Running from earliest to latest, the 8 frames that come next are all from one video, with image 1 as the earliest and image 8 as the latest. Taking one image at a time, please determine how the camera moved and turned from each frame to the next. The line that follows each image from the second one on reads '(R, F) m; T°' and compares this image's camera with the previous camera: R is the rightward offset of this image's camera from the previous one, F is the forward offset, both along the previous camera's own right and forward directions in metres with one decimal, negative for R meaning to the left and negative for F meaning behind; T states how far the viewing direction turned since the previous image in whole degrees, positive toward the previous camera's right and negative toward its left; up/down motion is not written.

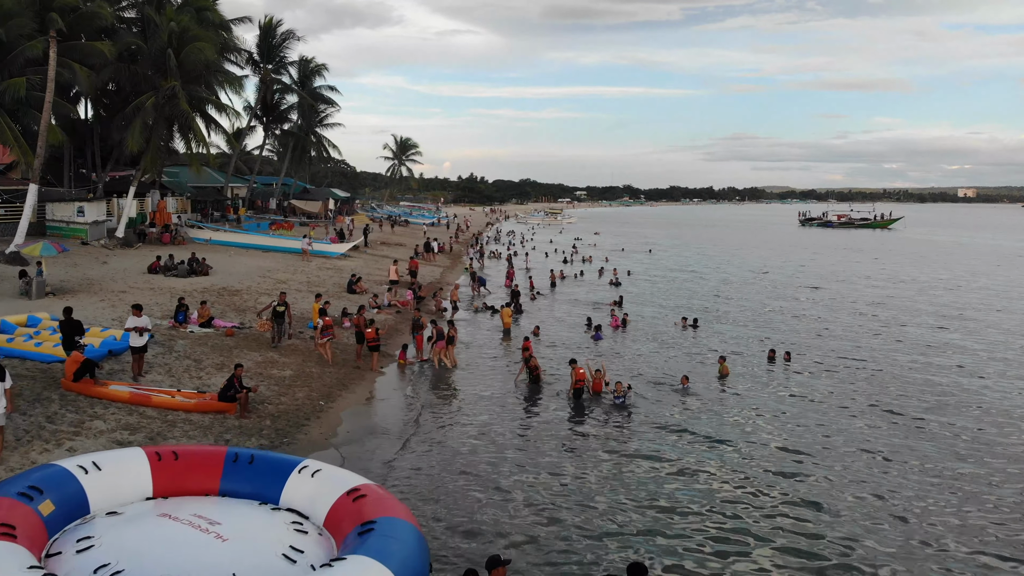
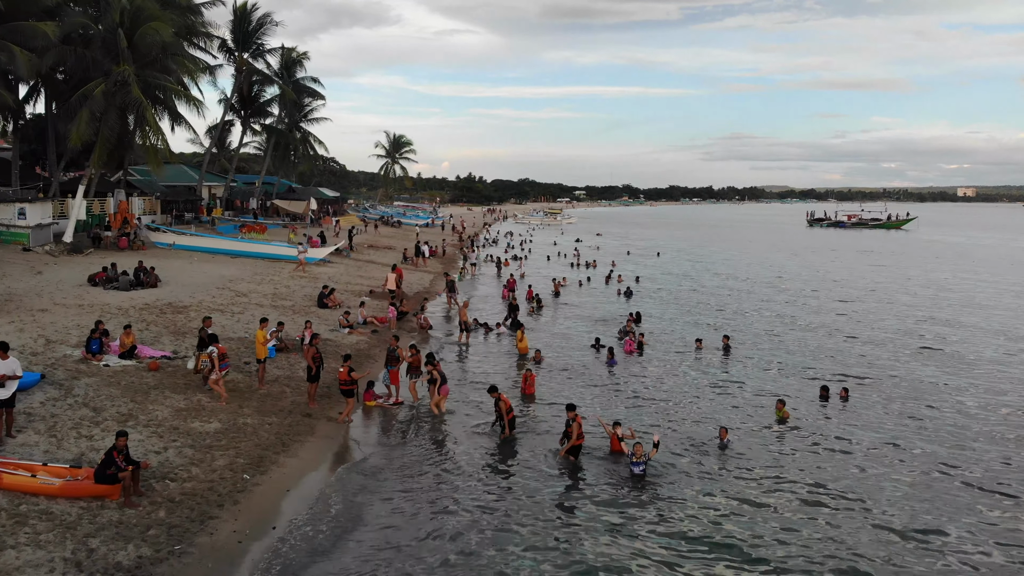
(+0.1, +3.6) m; 0°
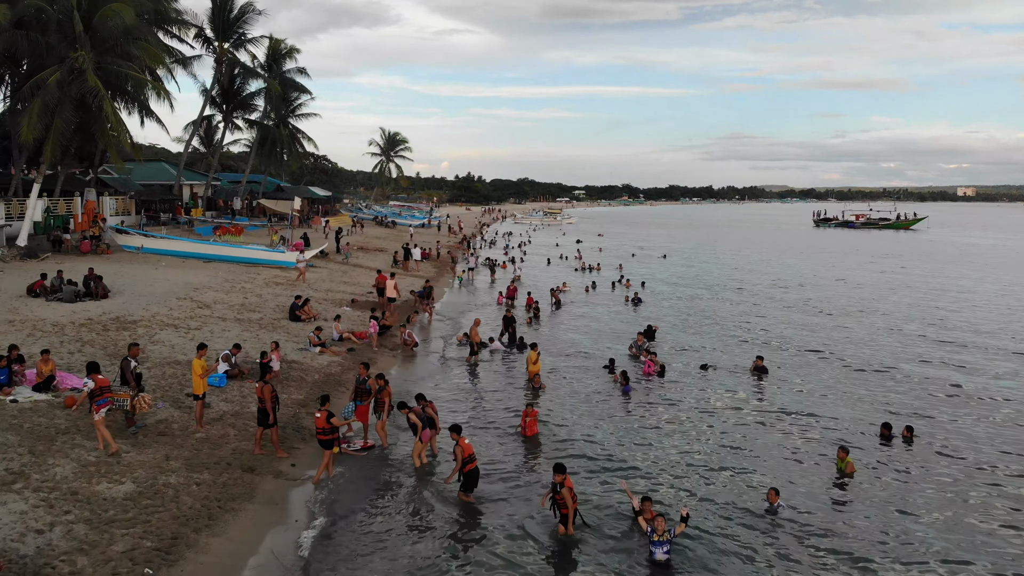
(+0.1, +2.6) m; 0°
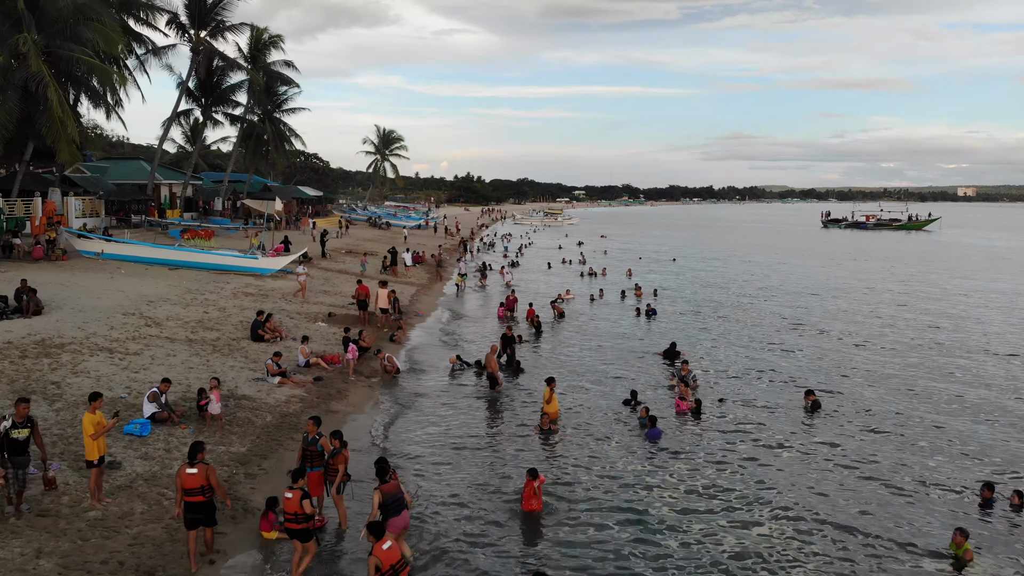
(0.0, +2.8) m; 0°
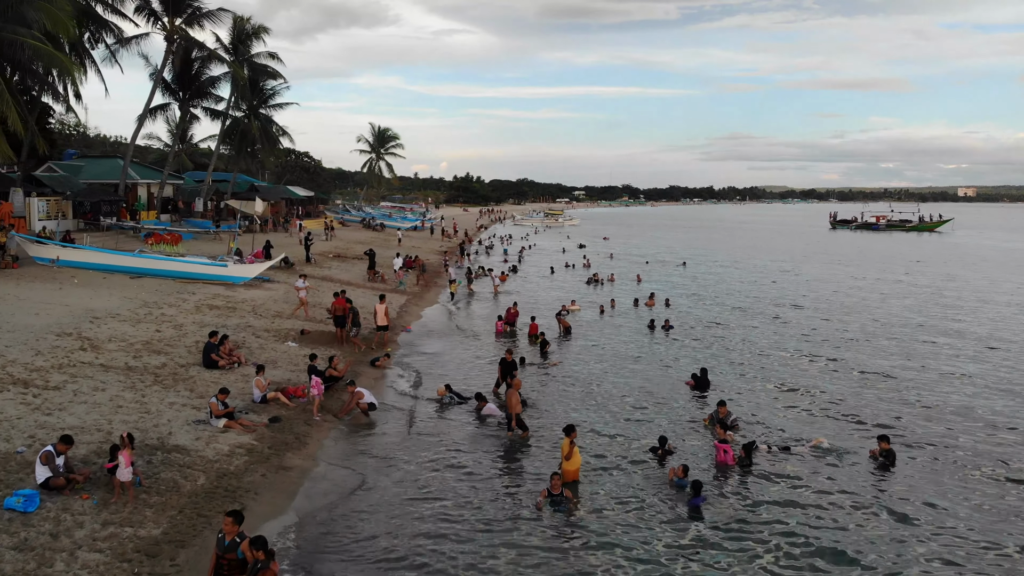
(0.0, +2.6) m; 0°
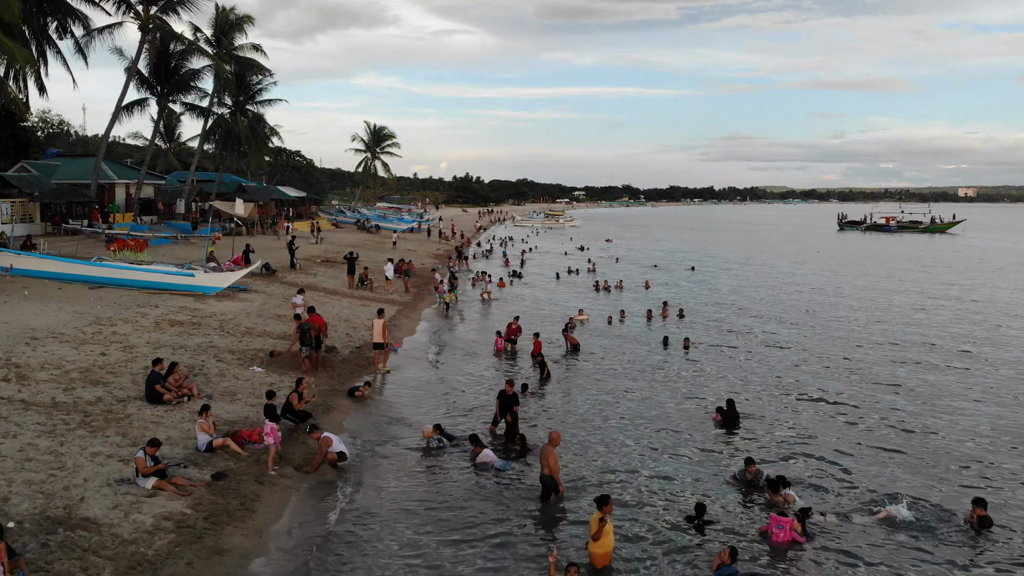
(0.0, +2.2) m; 0°
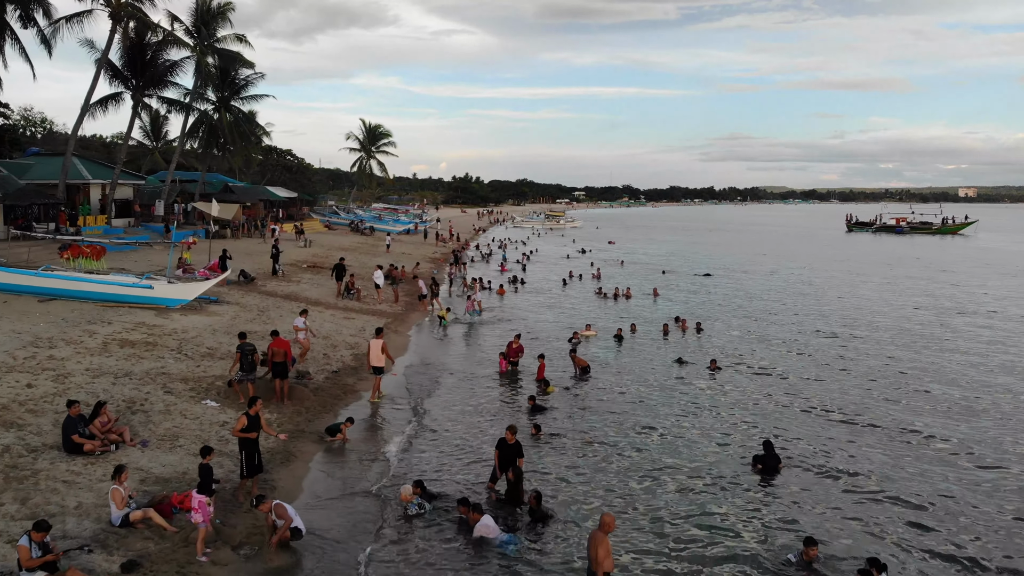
(0.0, +2.2) m; 0°
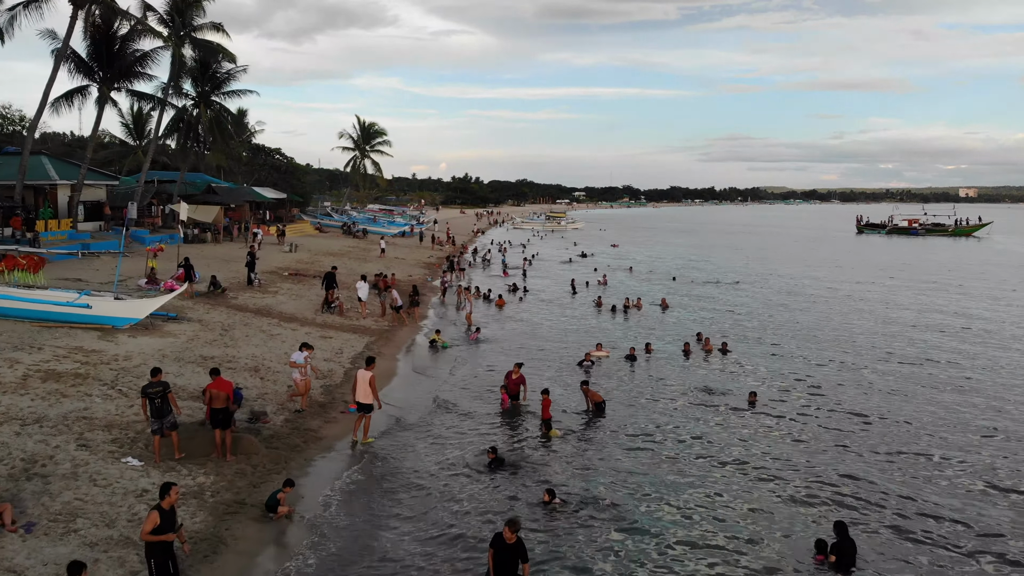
(0.0, +2.4) m; 0°
